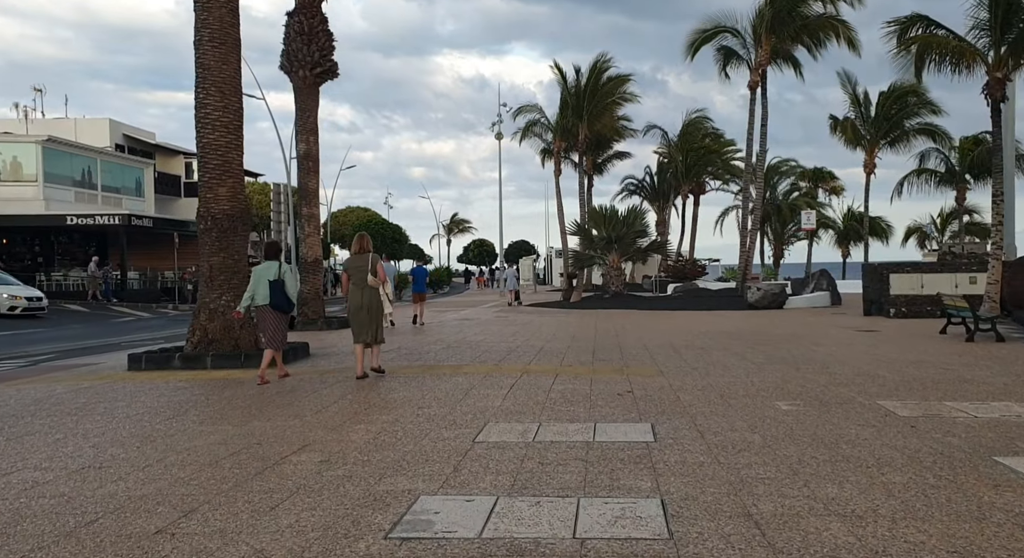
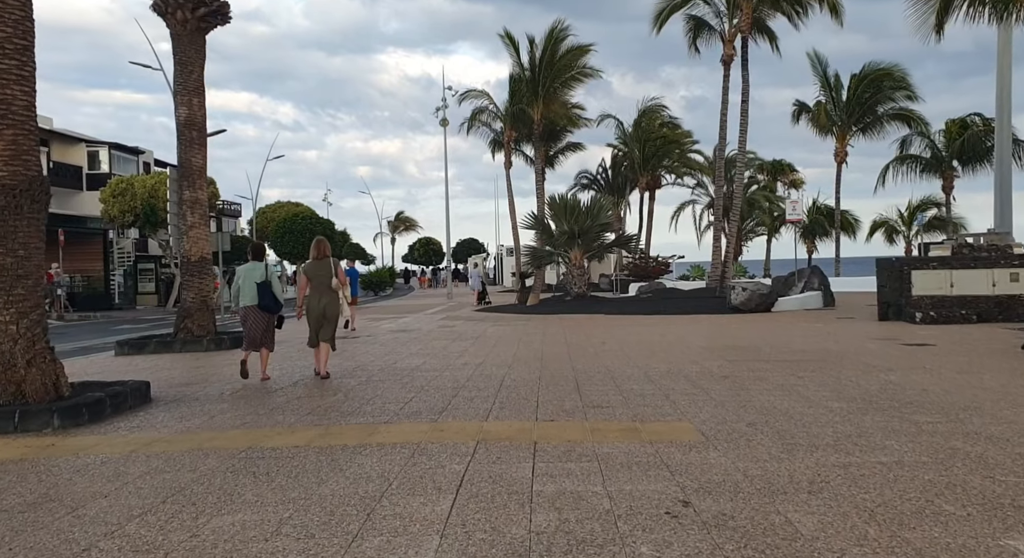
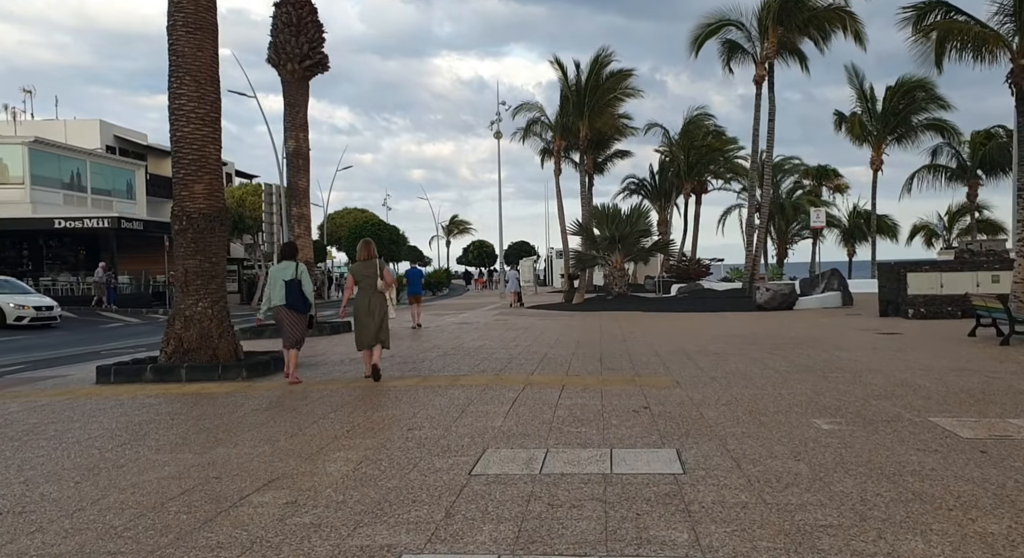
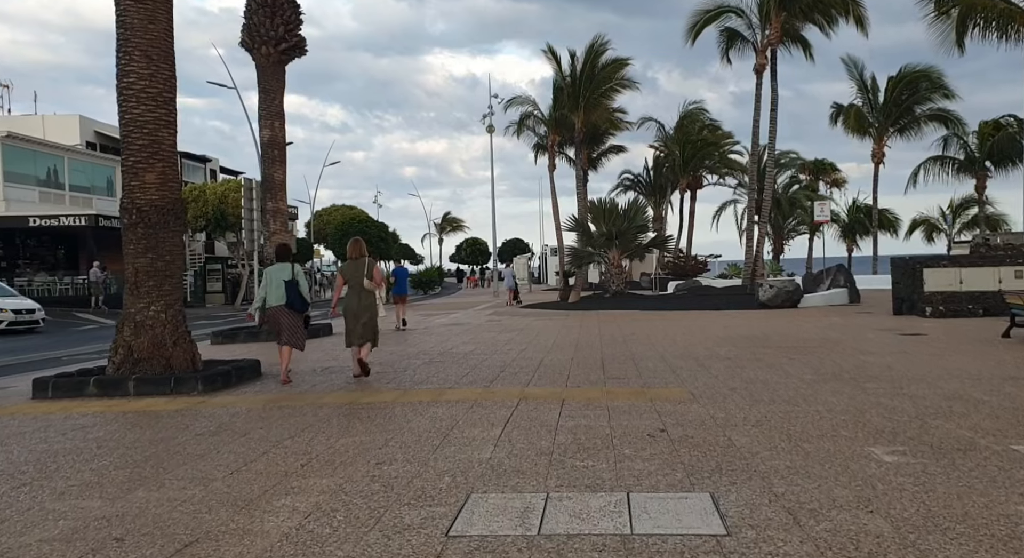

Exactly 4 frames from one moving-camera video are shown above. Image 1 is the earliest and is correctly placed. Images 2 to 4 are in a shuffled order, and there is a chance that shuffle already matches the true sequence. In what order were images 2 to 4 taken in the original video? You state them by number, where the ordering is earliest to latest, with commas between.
3, 4, 2
